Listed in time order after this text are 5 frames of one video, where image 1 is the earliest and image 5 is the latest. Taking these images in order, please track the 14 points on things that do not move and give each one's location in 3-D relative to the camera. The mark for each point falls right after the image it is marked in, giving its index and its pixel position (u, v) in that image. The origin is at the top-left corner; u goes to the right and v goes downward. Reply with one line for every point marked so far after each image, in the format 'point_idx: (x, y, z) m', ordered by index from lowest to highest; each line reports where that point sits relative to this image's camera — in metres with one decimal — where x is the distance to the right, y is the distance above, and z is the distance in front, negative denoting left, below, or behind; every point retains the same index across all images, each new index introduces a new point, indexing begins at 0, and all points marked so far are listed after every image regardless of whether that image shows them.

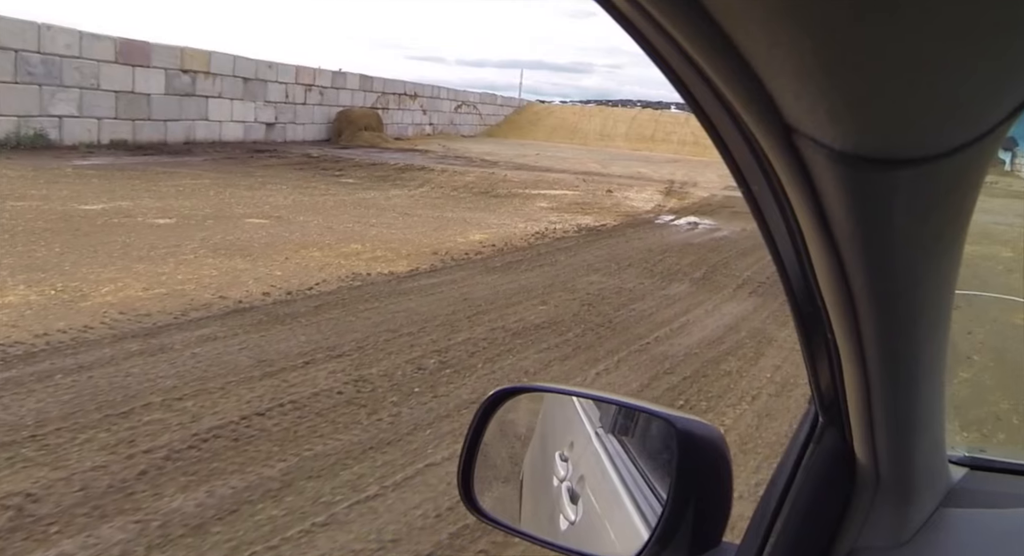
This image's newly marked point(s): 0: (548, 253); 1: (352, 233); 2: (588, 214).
0: (+0.5, +0.3, +10.4) m
1: (-2.0, +0.5, +10.6) m
2: (+1.5, +1.3, +15.6) m
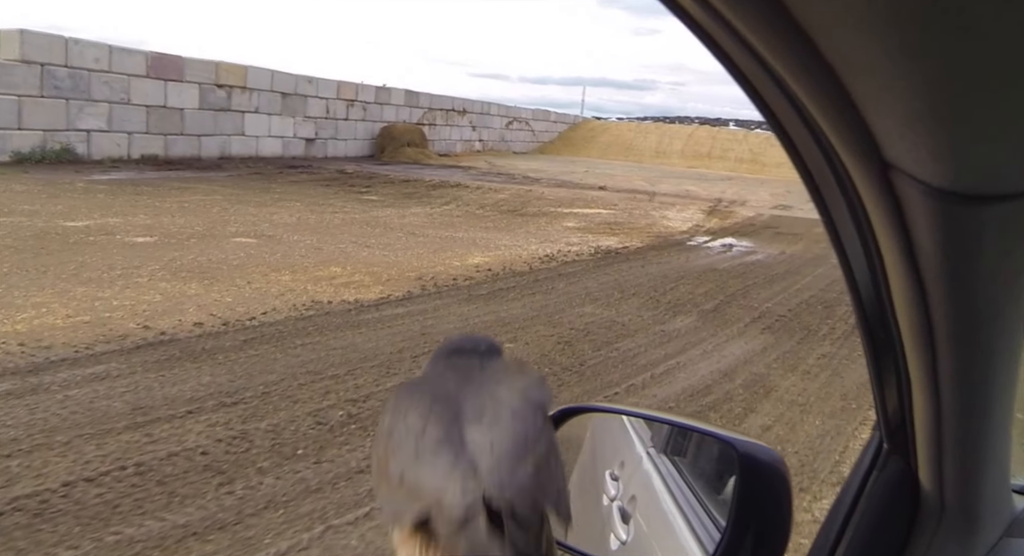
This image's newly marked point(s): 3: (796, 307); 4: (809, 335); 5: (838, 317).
0: (+0.4, 0.0, +9.5) m
1: (-2.1, +0.2, +9.9) m
2: (+1.8, +0.8, +14.6) m
3: (+2.9, -0.3, +8.6) m
4: (+2.7, -0.5, +7.6) m
5: (+3.2, -0.4, +8.3) m
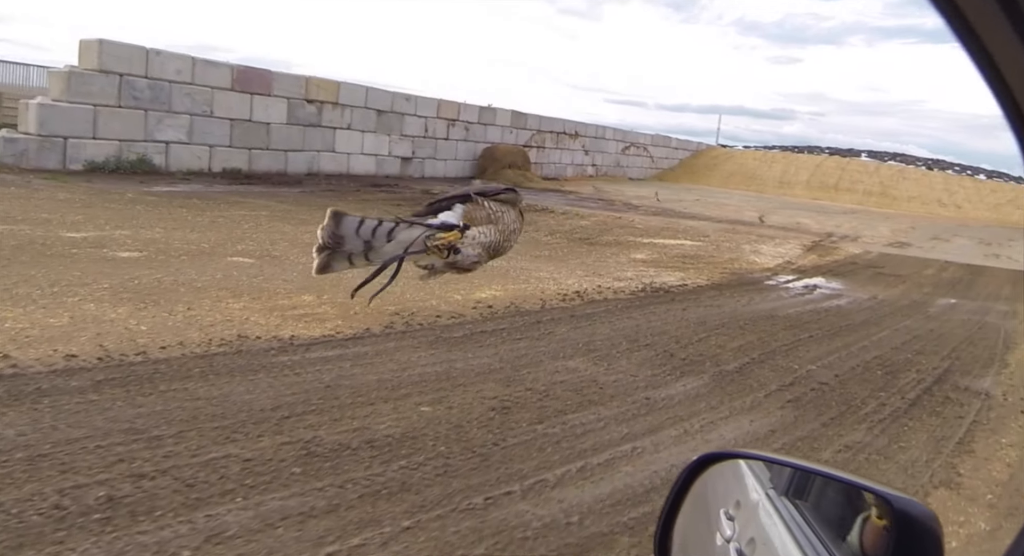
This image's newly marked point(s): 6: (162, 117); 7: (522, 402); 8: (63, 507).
0: (+0.4, -0.4, +8.0) m
1: (-2.0, 0.0, +8.9) m
2: (+2.7, +0.2, +12.9) m
3: (+2.7, -0.8, +6.7) m
4: (+2.3, -0.9, +5.8) m
5: (+2.9, -0.9, +6.5) m
6: (-7.5, +3.5, +18.3) m
7: (0.0, -0.8, +5.5) m
8: (-1.9, -1.0, +3.5) m
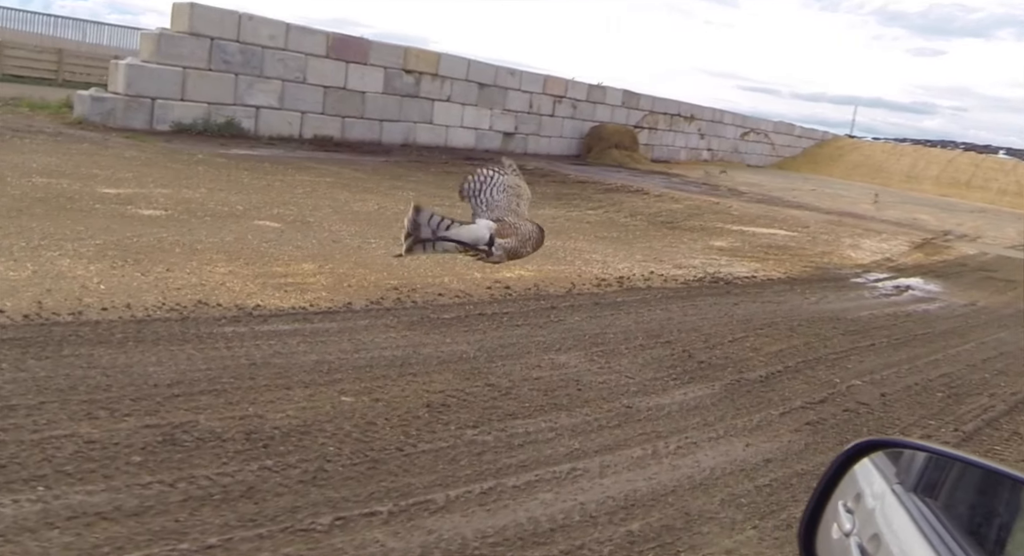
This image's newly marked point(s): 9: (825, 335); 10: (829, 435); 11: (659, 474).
0: (+0.5, -0.3, +7.1) m
1: (-1.7, +0.3, +8.3) m
2: (+3.5, +0.3, +11.6) m
3: (+2.6, -0.8, +5.5) m
4: (+2.0, -0.9, +4.7) m
5: (+2.7, -0.9, +5.2) m
6: (-5.6, +4.2, +18.3) m
7: (-0.2, -0.7, +4.7) m
8: (-2.4, -0.7, +3.0) m
9: (+2.5, -0.5, +6.9) m
10: (+1.8, -0.9, +4.7) m
11: (+0.7, -0.9, +4.0) m
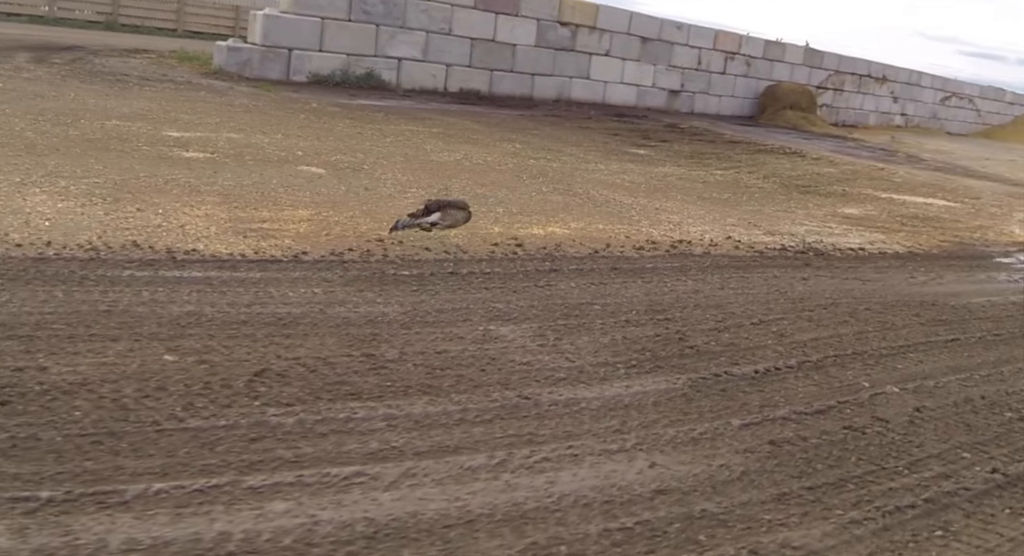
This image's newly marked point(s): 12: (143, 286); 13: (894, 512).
0: (+0.5, 0.0, +6.0) m
1: (-1.4, +0.7, +7.6) m
2: (+4.5, +0.6, +9.6) m
3: (+2.1, -0.6, +4.0) m
4: (+1.3, -0.8, +3.3) m
5: (+2.2, -0.8, +3.6) m
6: (-2.6, +5.2, +18.1) m
7: (-0.8, -0.4, +3.8) m
8: (-3.4, -0.4, +2.7) m
9: (+2.4, -0.3, +5.3) m
10: (+1.1, -0.7, +3.4) m
11: (-0.1, -0.7, +2.9) m
12: (-2.0, 0.0, +4.6) m
13: (+1.4, -0.9, +3.1) m
